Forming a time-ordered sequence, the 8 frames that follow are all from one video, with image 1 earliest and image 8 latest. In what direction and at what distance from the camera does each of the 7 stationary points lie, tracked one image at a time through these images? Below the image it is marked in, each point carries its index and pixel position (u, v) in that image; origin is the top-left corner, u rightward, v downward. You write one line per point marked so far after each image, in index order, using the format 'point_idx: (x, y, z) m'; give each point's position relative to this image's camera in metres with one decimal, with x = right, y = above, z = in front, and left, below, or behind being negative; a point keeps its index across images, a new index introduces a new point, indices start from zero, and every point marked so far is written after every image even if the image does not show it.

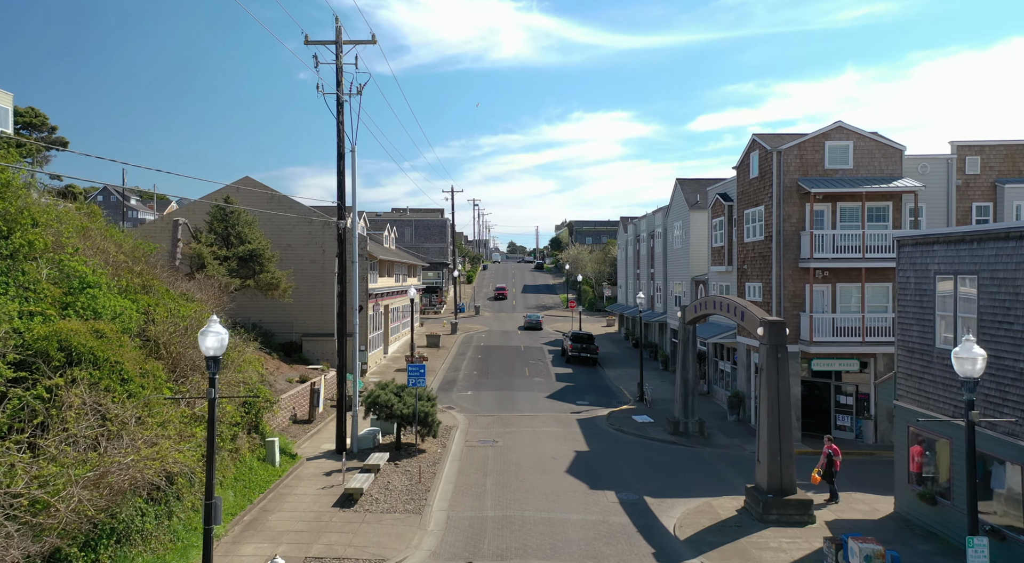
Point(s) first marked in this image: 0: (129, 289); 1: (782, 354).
0: (-7.8, -0.1, +15.5) m
1: (+5.8, -1.6, +16.3) m
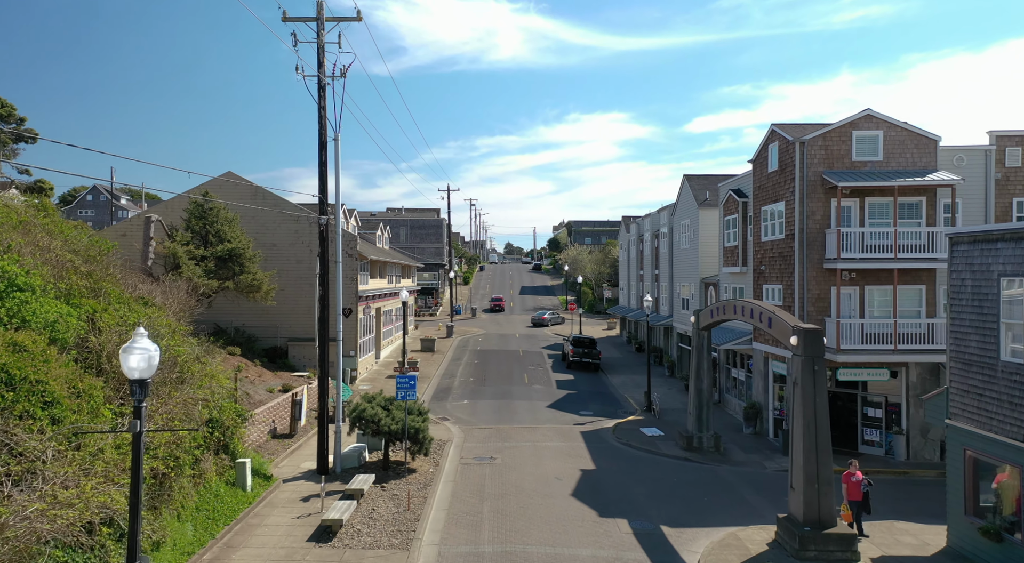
0: (-7.8, -0.2, +13.5) m
1: (+5.8, -1.6, +14.4) m
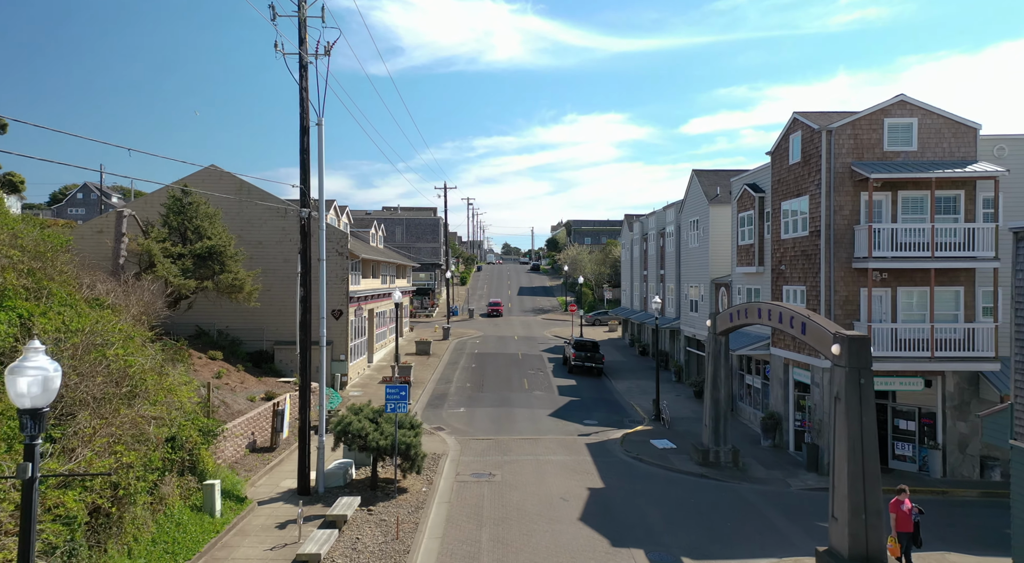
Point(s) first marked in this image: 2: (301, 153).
0: (-7.7, -0.2, +11.7) m
1: (+5.8, -1.6, +12.6) m
2: (-4.8, +2.9, +17.2) m
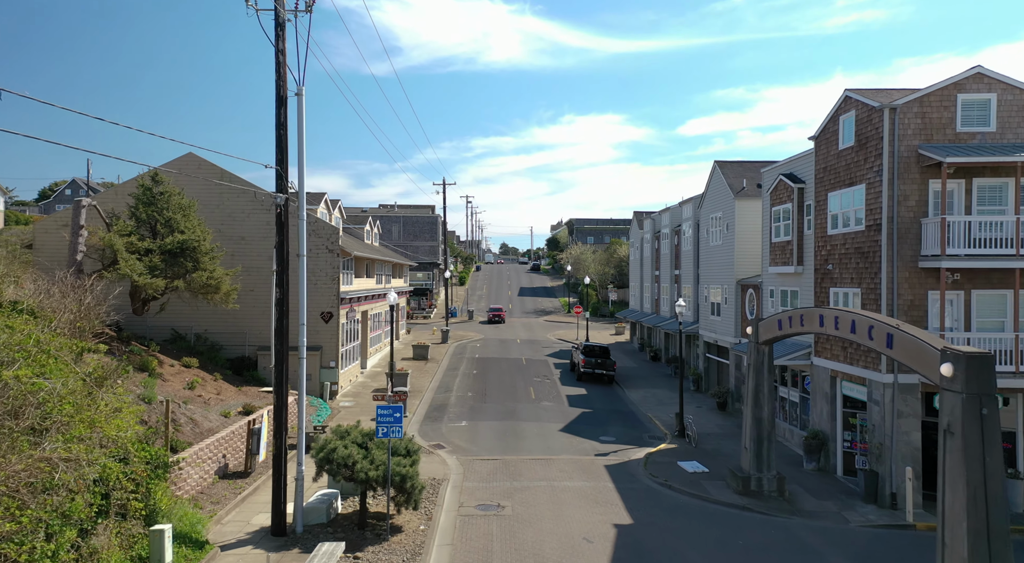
0: (-7.4, -0.1, +8.9) m
1: (+6.1, -1.6, +9.8) m
2: (-4.5, +2.9, +14.5) m
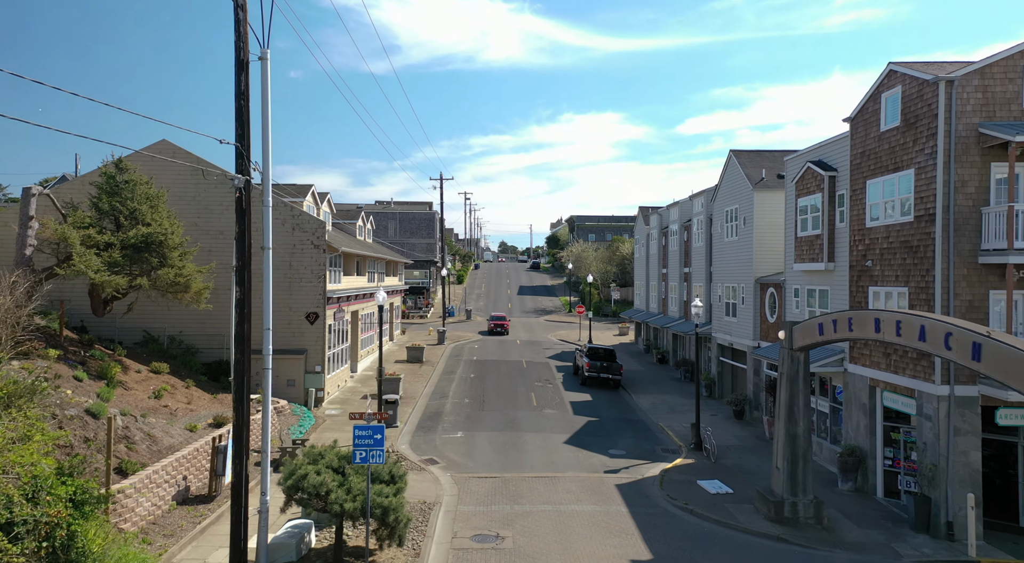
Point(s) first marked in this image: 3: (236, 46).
0: (-7.4, -0.1, +6.7) m
1: (+6.2, -1.6, +7.7) m
2: (-4.4, +3.0, +12.3) m
3: (-4.5, +3.9, +12.5) m
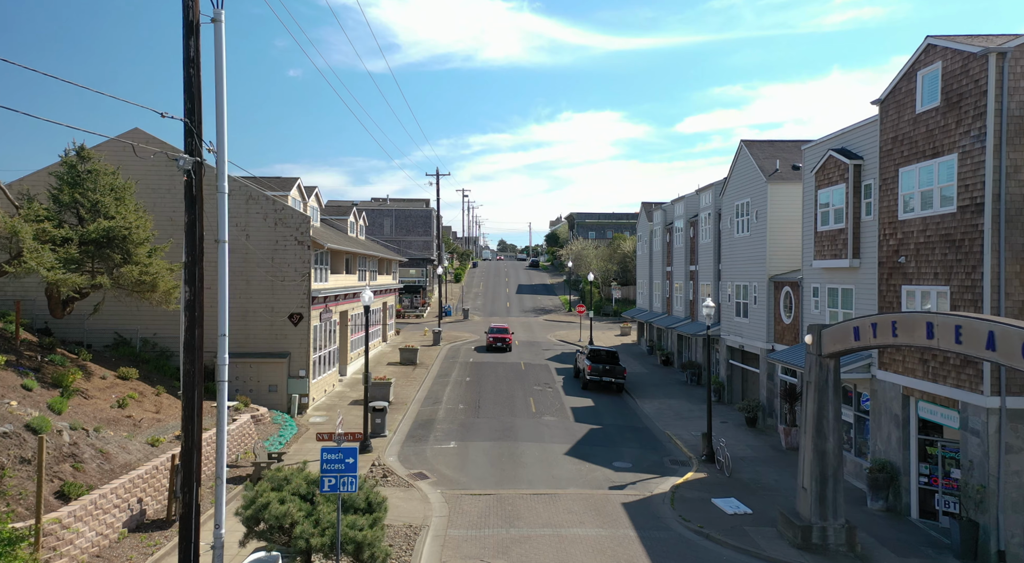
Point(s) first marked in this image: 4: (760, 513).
0: (-7.5, -0.1, +5.0) m
1: (+6.1, -1.6, +6.0) m
2: (-4.5, +3.0, +10.5) m
3: (-4.6, +3.9, +10.8) m
4: (+5.2, -4.9, +16.0) m
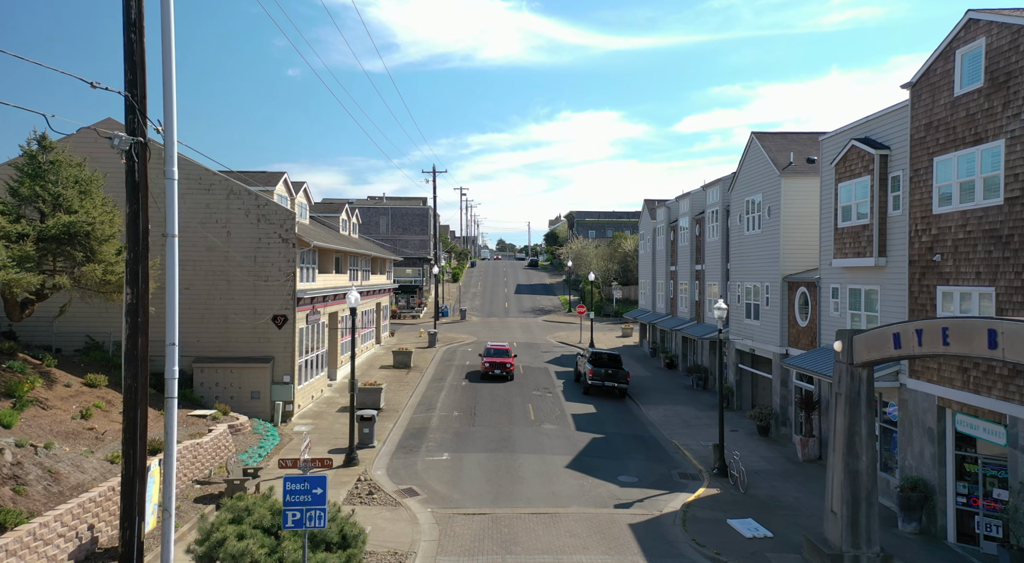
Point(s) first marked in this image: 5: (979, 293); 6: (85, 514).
0: (-7.5, -0.1, +3.5) m
1: (+6.0, -1.6, +4.5) m
2: (-4.6, +3.0, +9.0) m
3: (-4.6, +3.9, +9.3) m
4: (+5.1, -4.9, +14.6) m
5: (+8.4, -0.2, +13.6) m
6: (-6.9, -3.8, +12.2) m
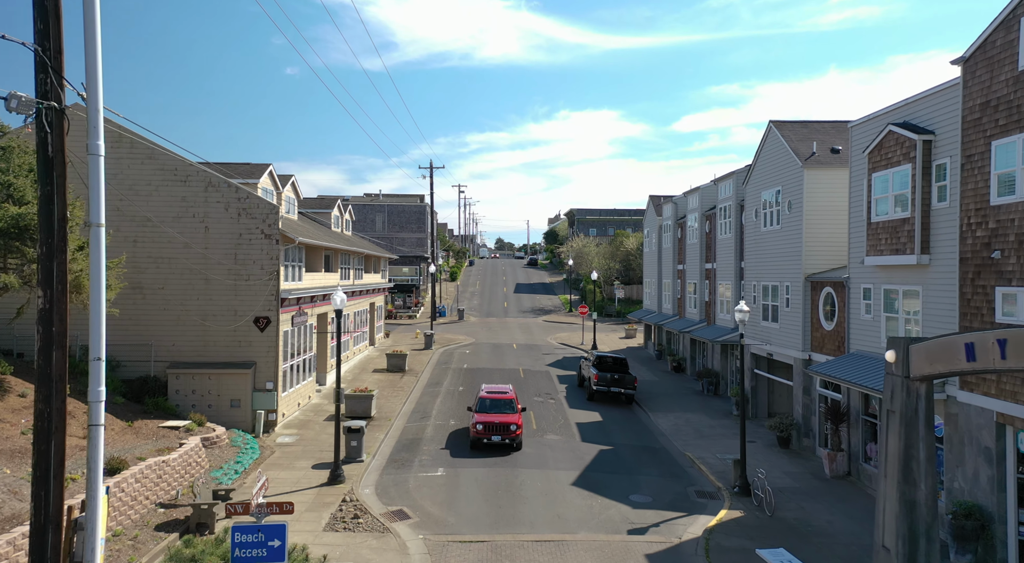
0: (-7.4, -0.1, +1.7) m
1: (+6.1, -1.6, +2.7) m
2: (-4.5, +3.0, +7.3) m
3: (-4.6, +3.9, +7.5) m
4: (+5.2, -4.9, +12.8) m
5: (+8.4, -0.2, +11.9) m
6: (-6.8, -3.8, +10.5) m
